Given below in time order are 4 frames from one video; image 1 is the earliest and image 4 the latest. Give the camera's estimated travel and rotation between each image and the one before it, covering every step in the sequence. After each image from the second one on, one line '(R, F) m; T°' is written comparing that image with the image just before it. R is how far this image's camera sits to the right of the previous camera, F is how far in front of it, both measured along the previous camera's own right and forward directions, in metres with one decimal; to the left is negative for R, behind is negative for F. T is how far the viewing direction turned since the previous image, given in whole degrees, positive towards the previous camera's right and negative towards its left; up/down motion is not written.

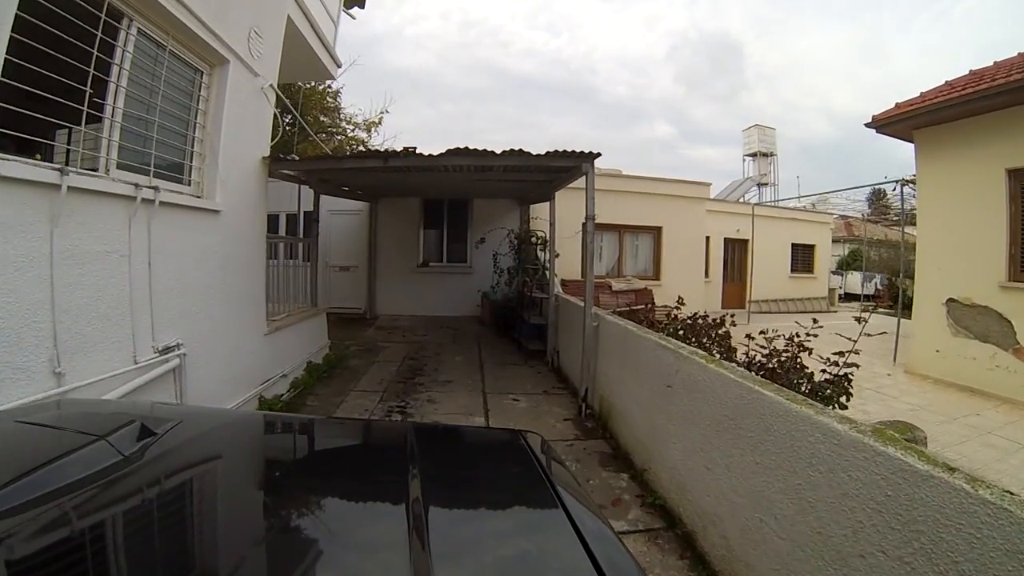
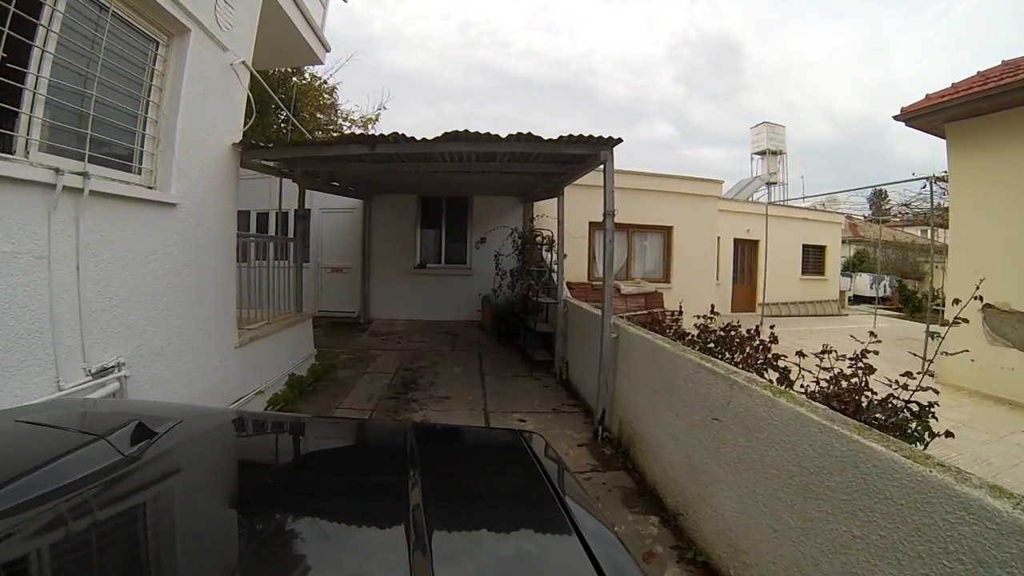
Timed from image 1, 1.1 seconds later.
(-0.1, +0.6) m; 0°
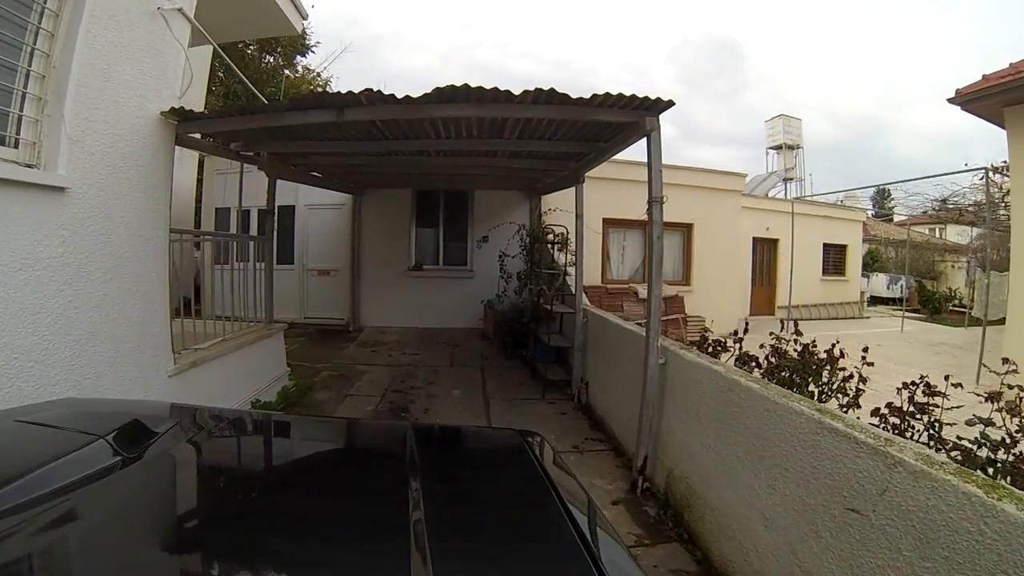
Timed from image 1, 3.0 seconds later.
(-0.1, +0.9) m; 0°
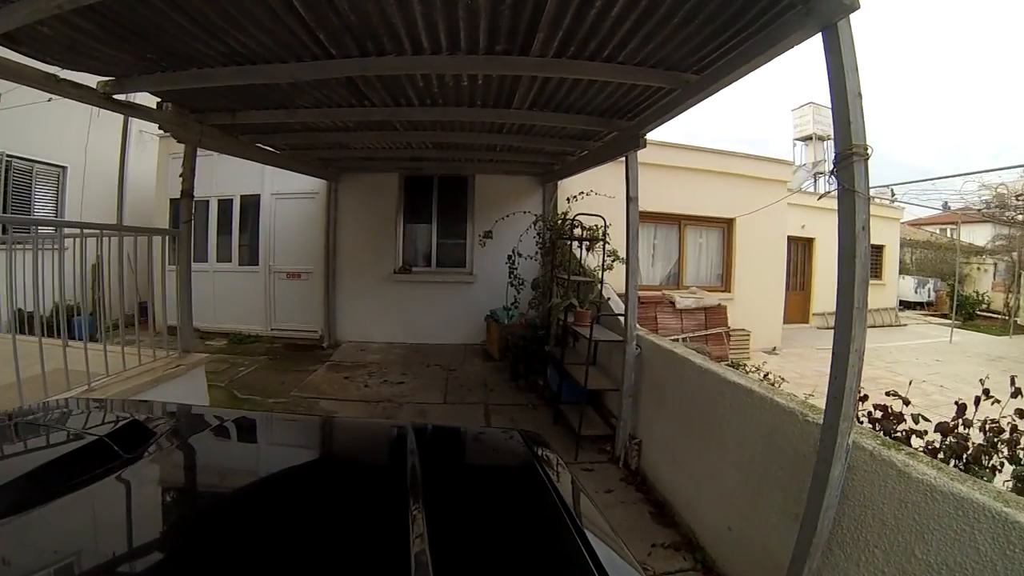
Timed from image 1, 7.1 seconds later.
(-0.1, +1.4) m; 0°
